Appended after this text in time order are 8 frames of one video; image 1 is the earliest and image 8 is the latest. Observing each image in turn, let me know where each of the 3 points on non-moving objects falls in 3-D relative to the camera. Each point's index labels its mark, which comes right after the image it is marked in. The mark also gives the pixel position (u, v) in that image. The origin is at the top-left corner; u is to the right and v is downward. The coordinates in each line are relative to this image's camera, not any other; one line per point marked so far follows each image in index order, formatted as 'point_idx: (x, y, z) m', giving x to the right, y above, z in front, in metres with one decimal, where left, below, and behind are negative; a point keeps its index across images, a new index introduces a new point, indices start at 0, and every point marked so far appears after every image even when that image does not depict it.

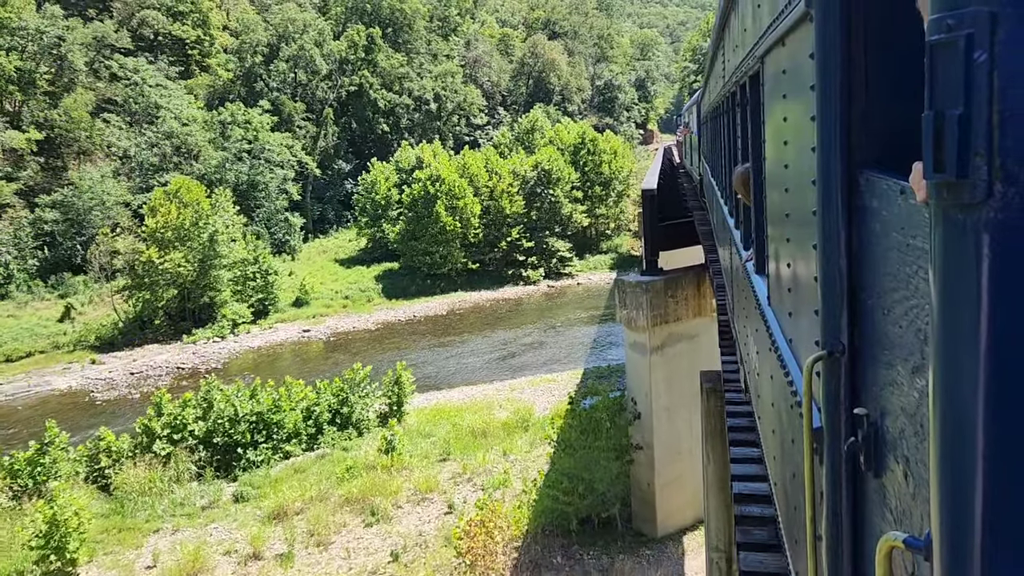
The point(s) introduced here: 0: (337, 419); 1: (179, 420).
0: (-3.3, -2.5, +16.1) m
1: (-5.7, -2.3, +14.4) m
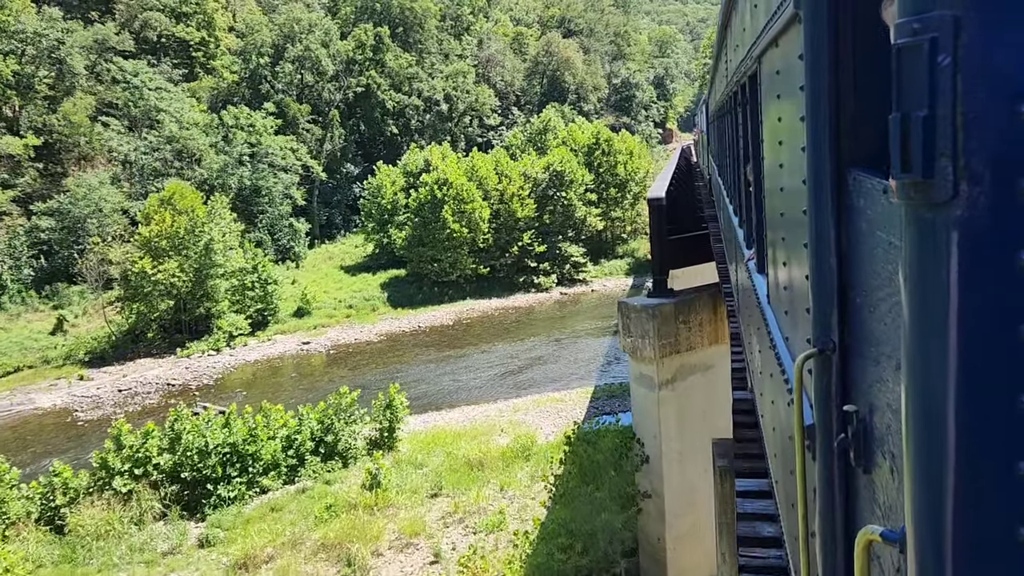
0: (-3.3, -2.8, +14.7) m
1: (-5.7, -2.6, +13.1) m
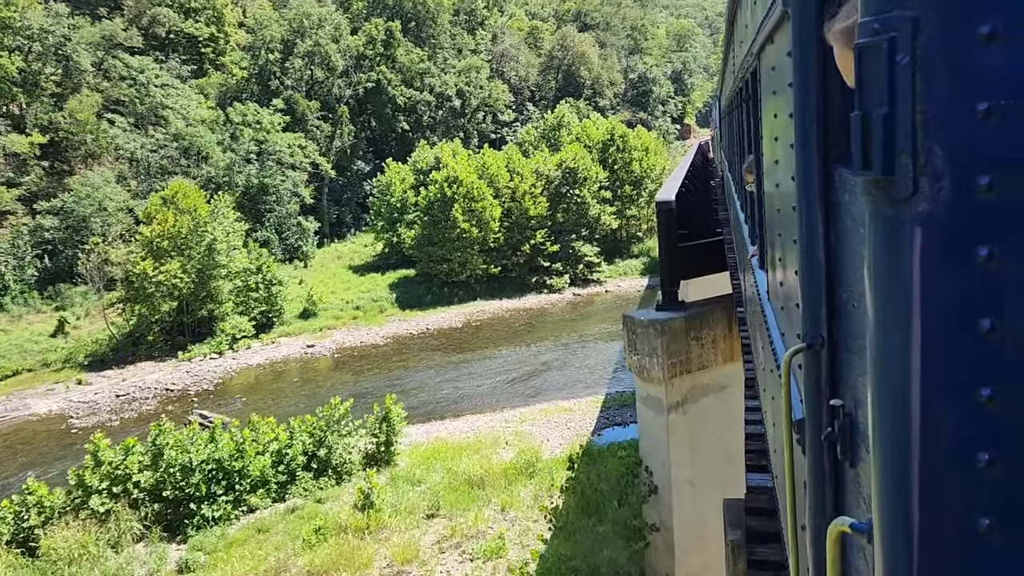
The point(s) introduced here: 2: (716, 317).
0: (-3.3, -2.9, +14.0) m
1: (-5.7, -2.7, +12.4) m
2: (+2.1, -0.3, +8.5) m
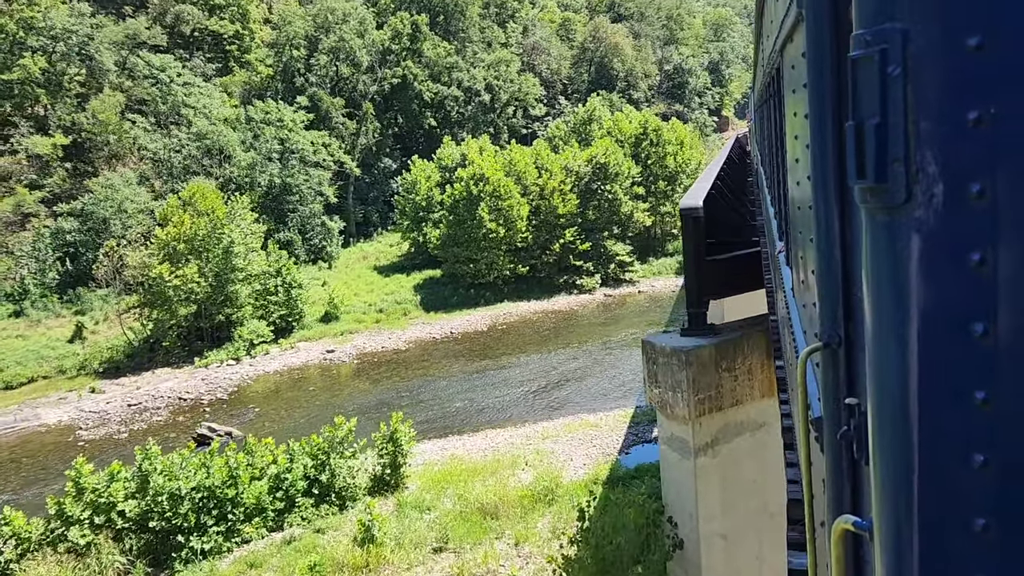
0: (-3.0, -3.1, +12.9) m
1: (-5.5, -2.9, +11.5) m
2: (+2.1, -0.5, +7.3) m
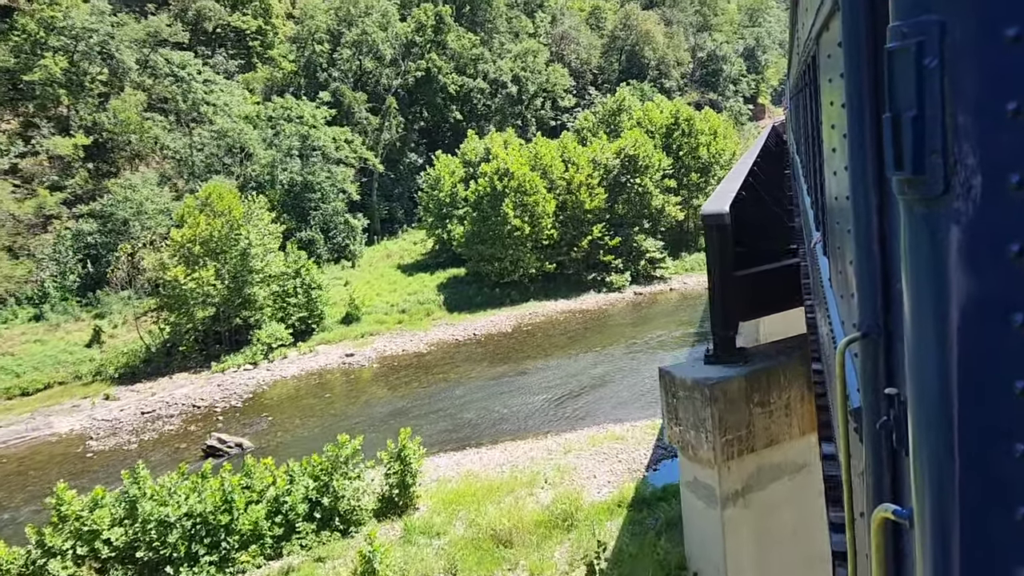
0: (-2.8, -3.2, +12.1) m
1: (-5.4, -3.0, +10.7) m
2: (+2.0, -0.6, +6.2) m
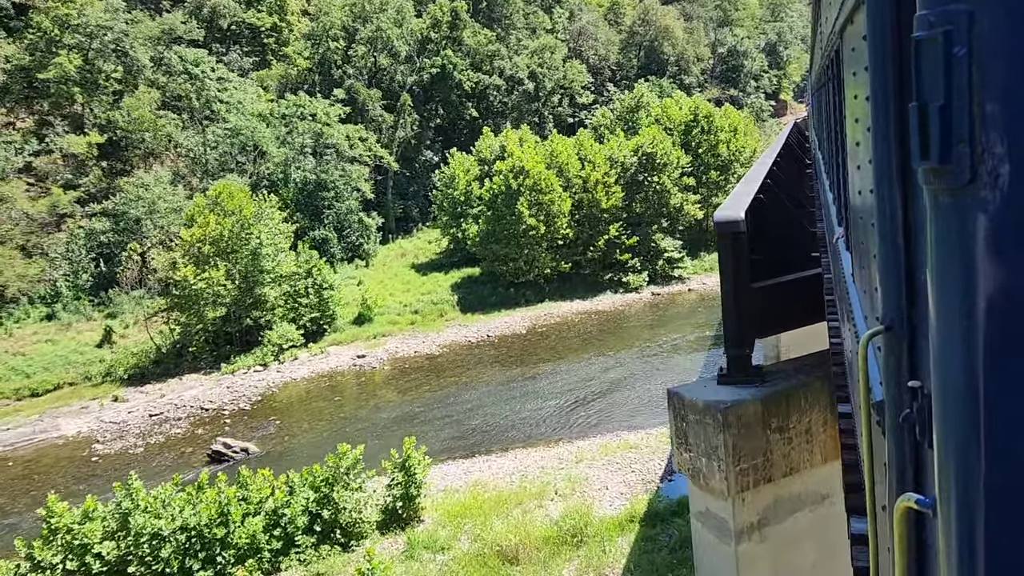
0: (-2.7, -3.3, +11.7) m
1: (-5.3, -3.1, +10.3) m
2: (+2.0, -0.7, +5.6) m
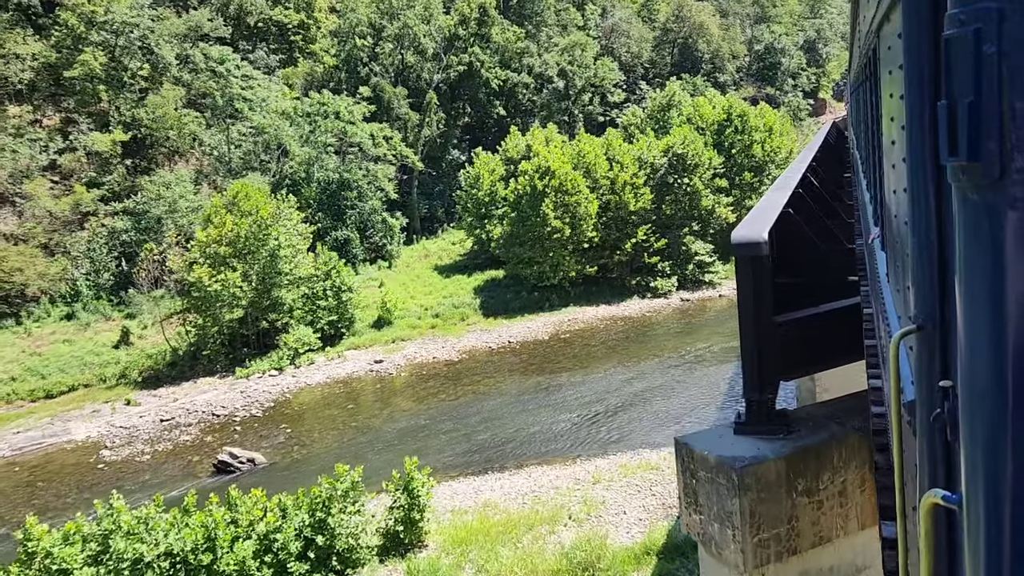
0: (-2.6, -3.4, +11.0) m
1: (-5.3, -3.2, +9.8) m
2: (+1.9, -0.9, +4.8) m
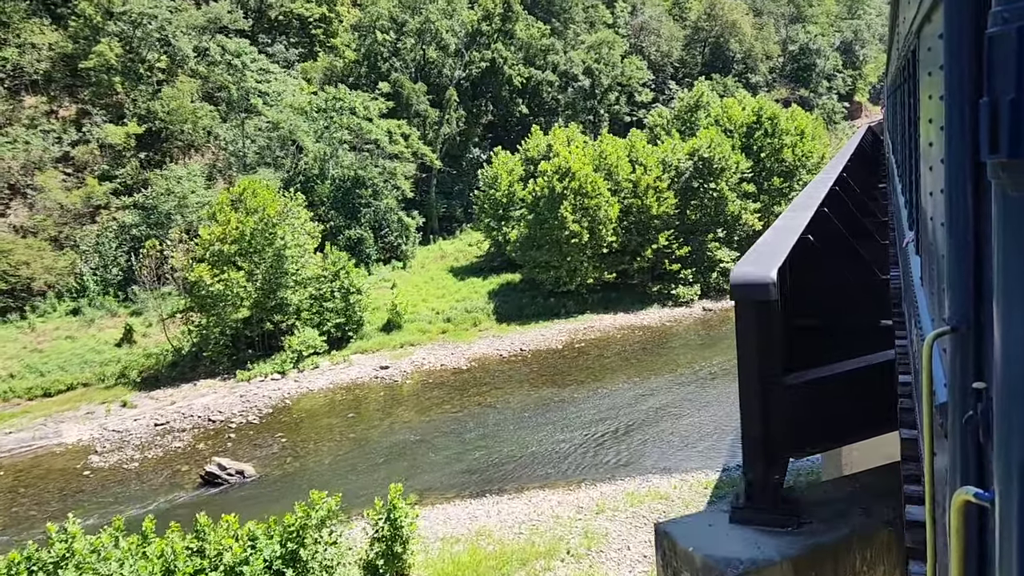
0: (-2.7, -3.6, +10.1) m
1: (-5.4, -3.3, +8.9) m
2: (+1.6, -1.1, +3.7) m
